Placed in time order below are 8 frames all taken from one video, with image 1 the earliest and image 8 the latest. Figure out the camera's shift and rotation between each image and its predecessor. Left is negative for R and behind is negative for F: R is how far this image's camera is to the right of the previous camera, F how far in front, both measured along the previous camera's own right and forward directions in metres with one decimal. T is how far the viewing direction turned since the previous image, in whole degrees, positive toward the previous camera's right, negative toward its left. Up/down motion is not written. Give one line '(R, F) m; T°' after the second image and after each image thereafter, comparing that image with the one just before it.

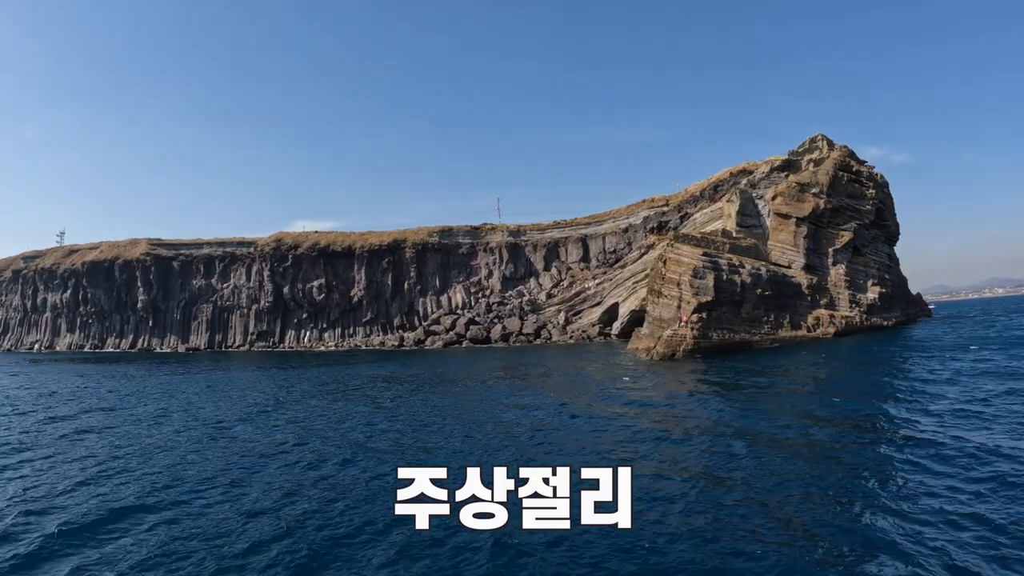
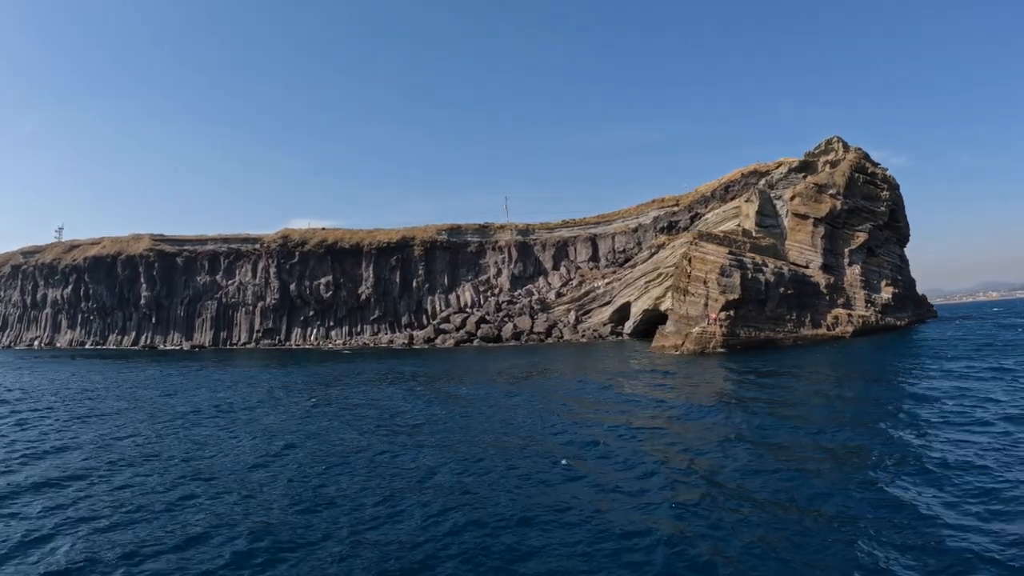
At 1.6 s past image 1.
(-1.6, 0.0) m; +1°
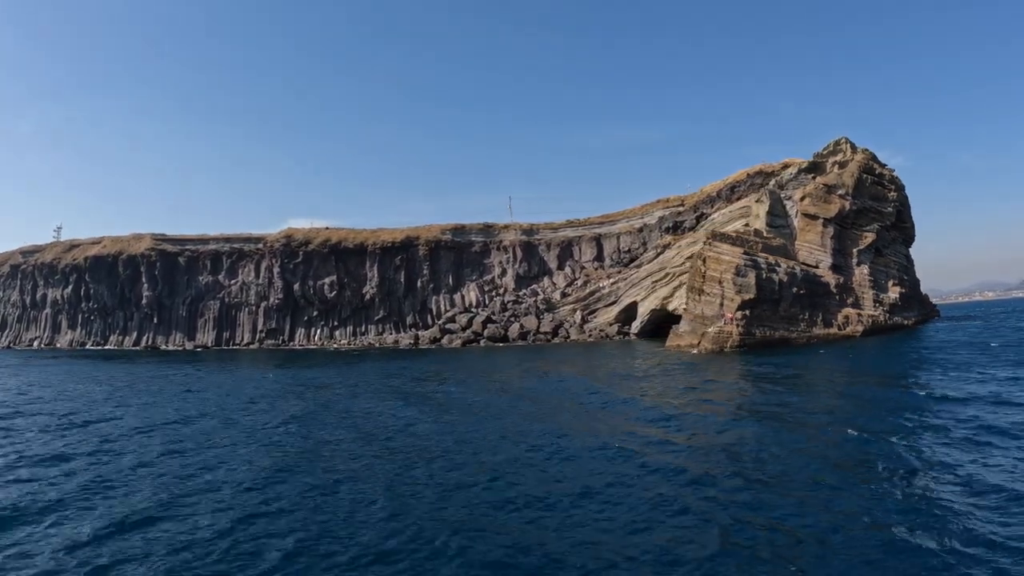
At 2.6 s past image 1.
(-1.0, 0.0) m; +1°
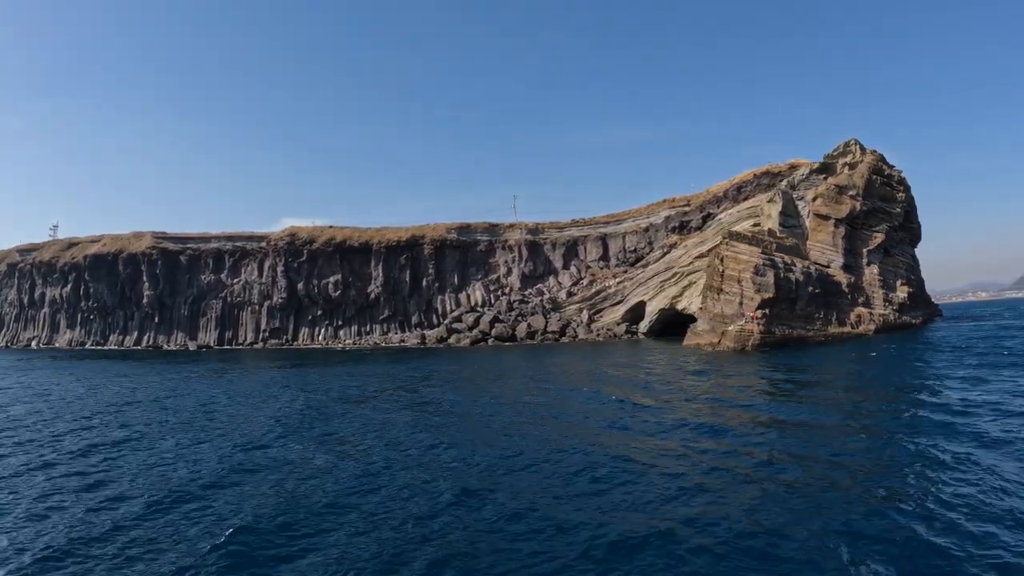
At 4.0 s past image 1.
(-1.3, 0.0) m; +1°
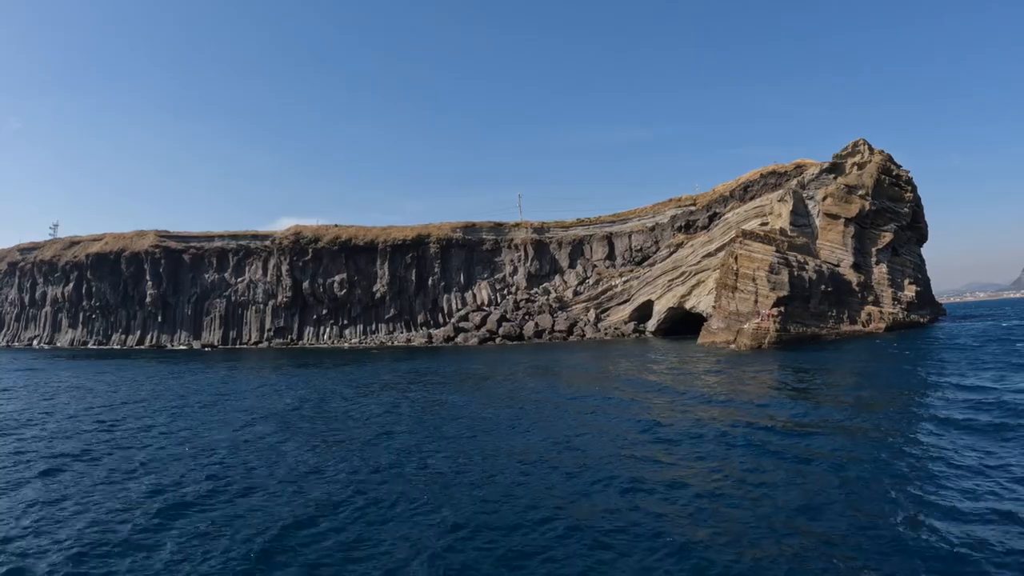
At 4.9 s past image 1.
(-1.0, 0.0) m; +1°
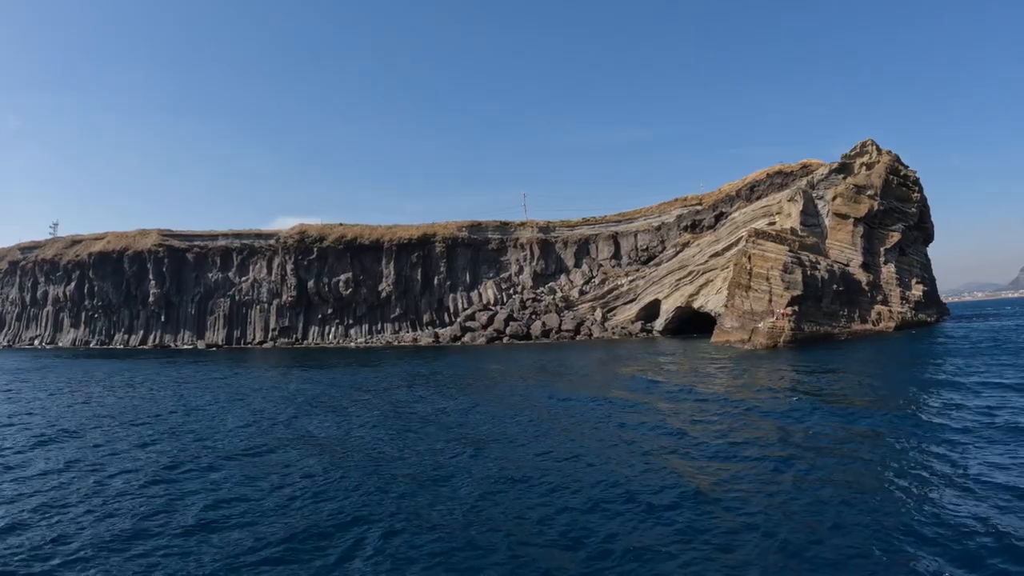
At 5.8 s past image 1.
(-0.9, 0.0) m; +1°
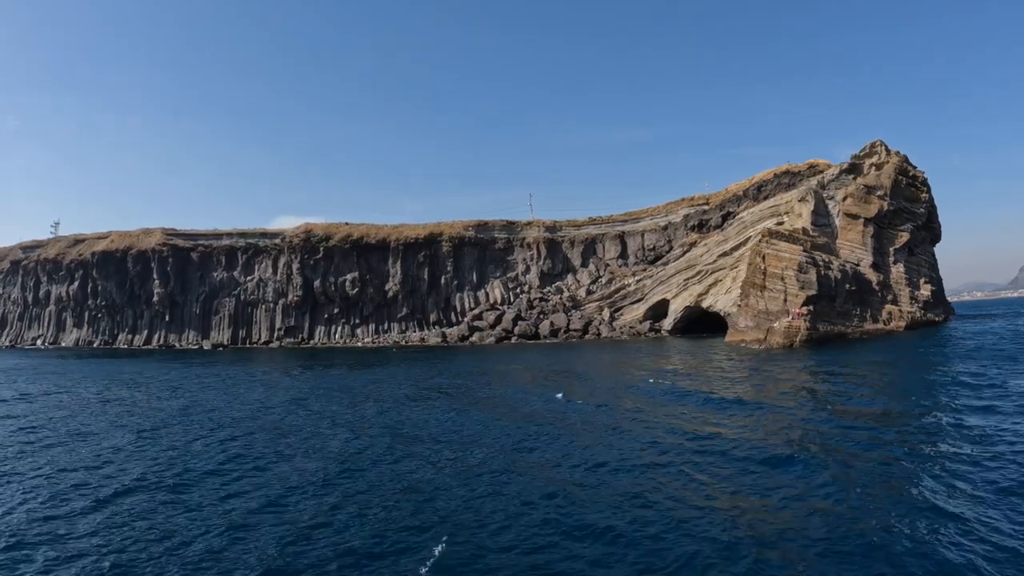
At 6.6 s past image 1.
(-1.1, 0.0) m; +1°
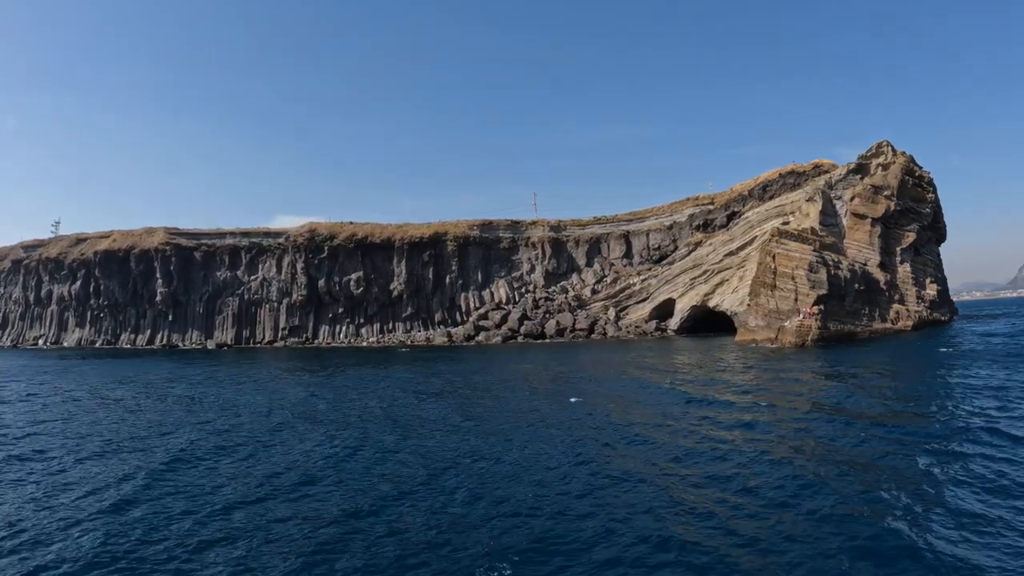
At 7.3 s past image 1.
(-0.8, 0.0) m; +1°
